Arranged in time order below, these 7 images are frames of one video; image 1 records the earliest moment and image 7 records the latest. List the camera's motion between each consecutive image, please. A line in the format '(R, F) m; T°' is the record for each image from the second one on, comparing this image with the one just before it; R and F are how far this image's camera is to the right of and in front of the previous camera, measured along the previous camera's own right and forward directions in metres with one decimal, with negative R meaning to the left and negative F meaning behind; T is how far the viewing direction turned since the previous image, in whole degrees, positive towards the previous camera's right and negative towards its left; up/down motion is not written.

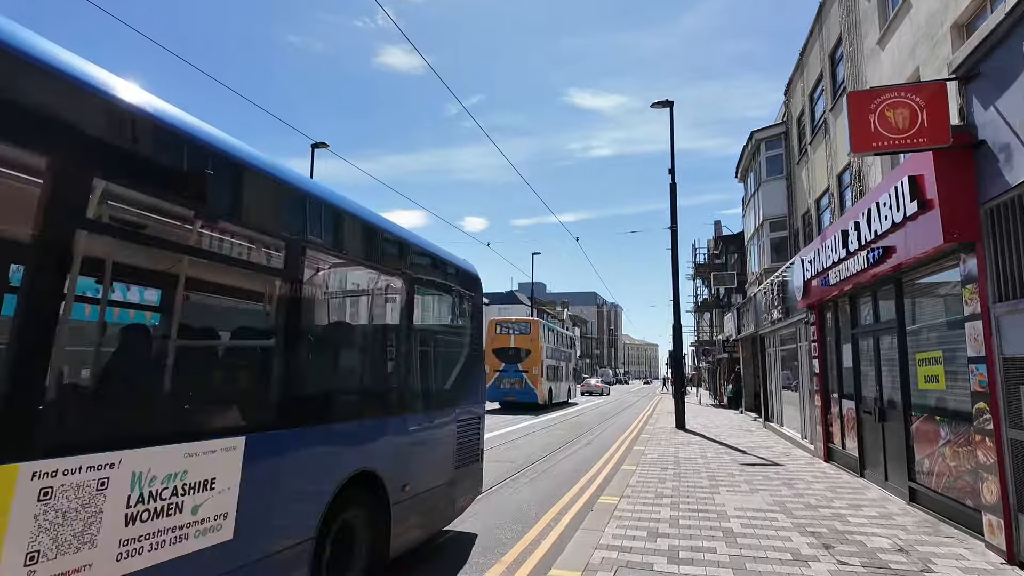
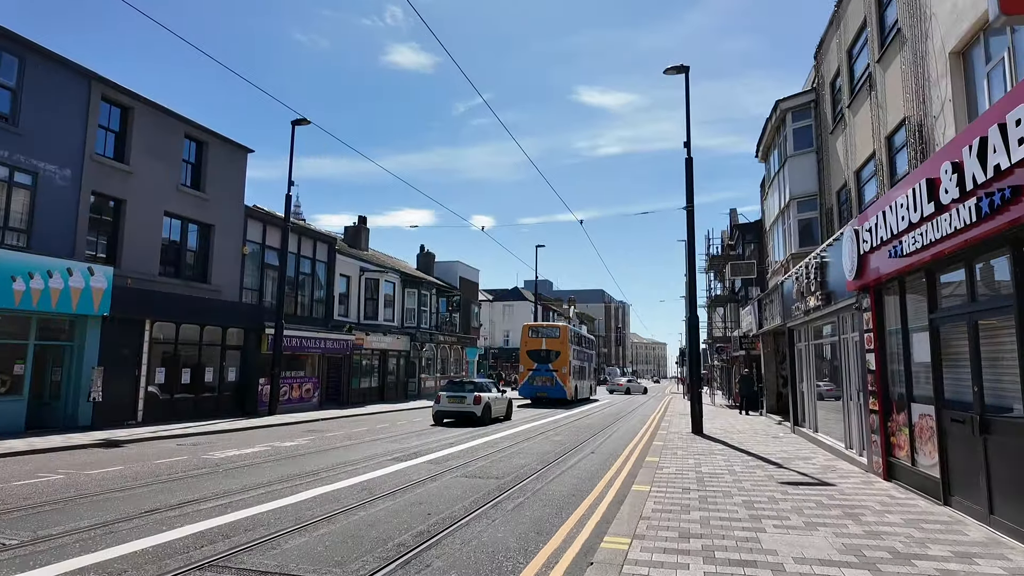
(+0.3, +2.0) m; -1°
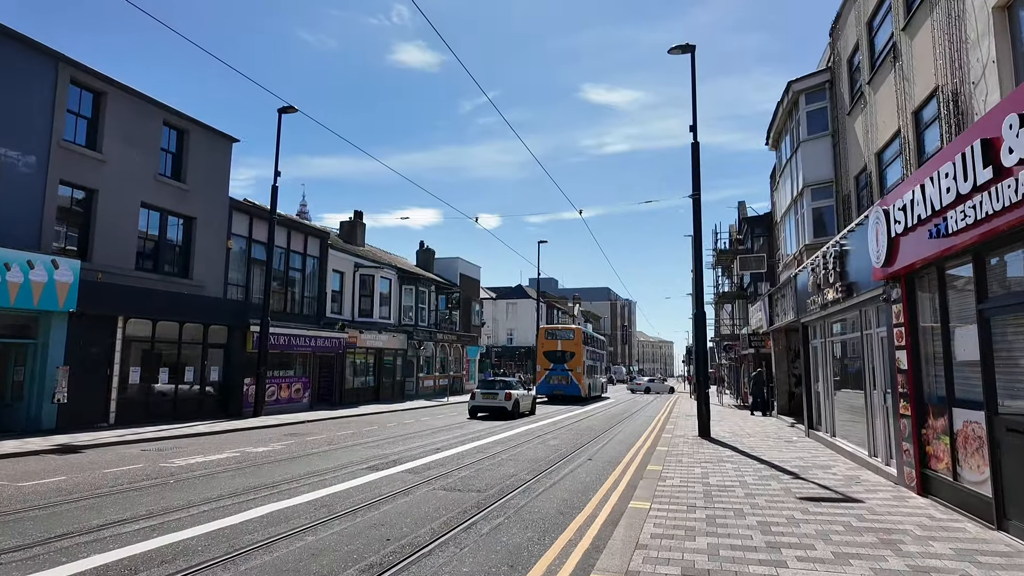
(+0.3, +1.0) m; -1°
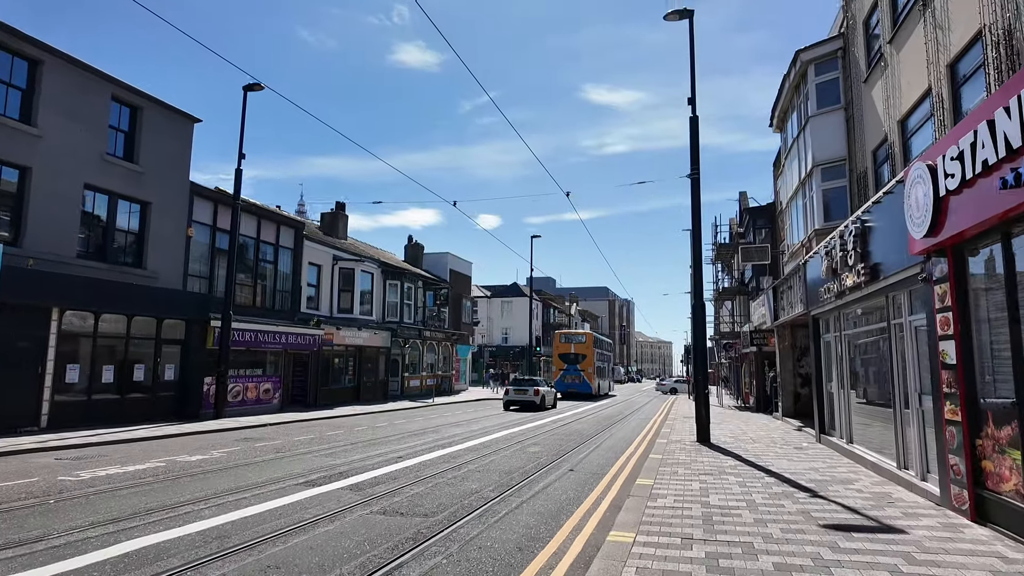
(+0.5, +1.6) m; 0°
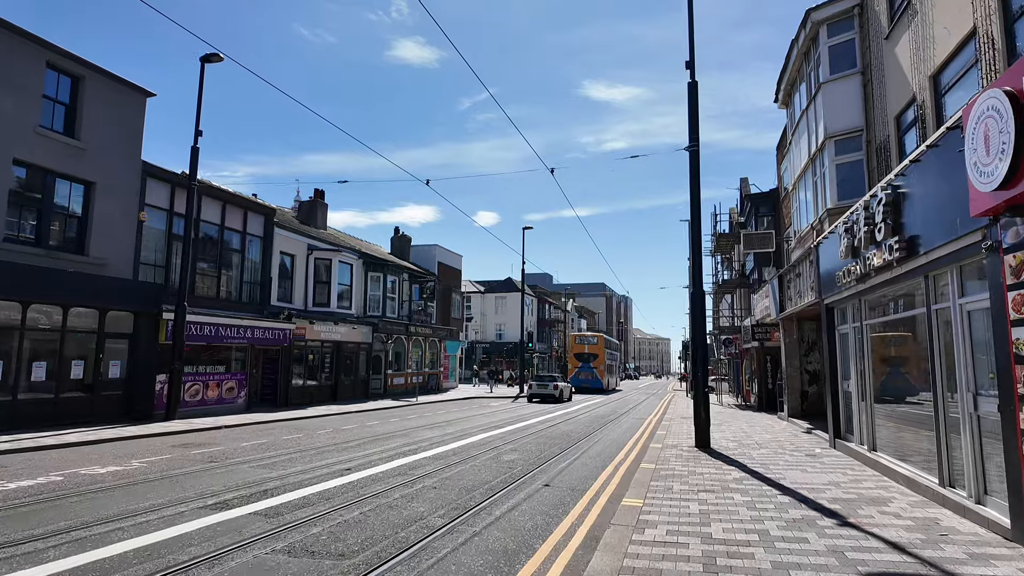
(+0.5, +1.6) m; 0°
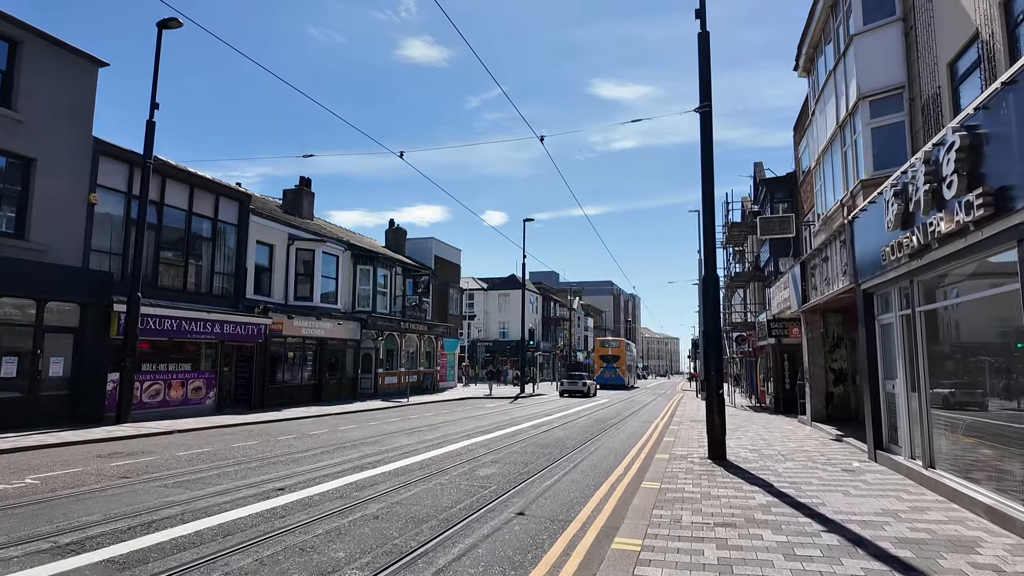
(+0.5, +1.8) m; -1°
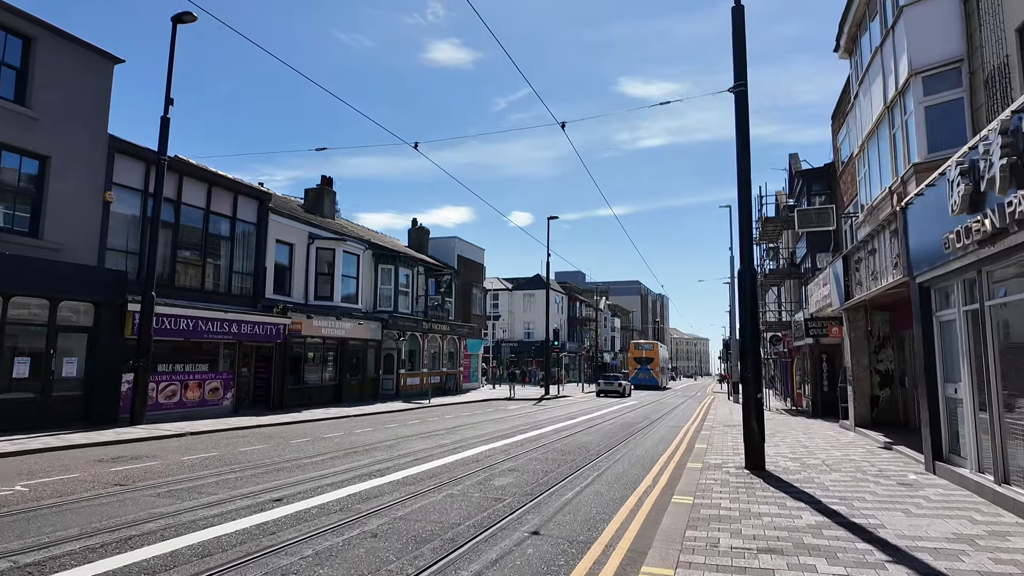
(+0.1, +0.7) m; -3°
